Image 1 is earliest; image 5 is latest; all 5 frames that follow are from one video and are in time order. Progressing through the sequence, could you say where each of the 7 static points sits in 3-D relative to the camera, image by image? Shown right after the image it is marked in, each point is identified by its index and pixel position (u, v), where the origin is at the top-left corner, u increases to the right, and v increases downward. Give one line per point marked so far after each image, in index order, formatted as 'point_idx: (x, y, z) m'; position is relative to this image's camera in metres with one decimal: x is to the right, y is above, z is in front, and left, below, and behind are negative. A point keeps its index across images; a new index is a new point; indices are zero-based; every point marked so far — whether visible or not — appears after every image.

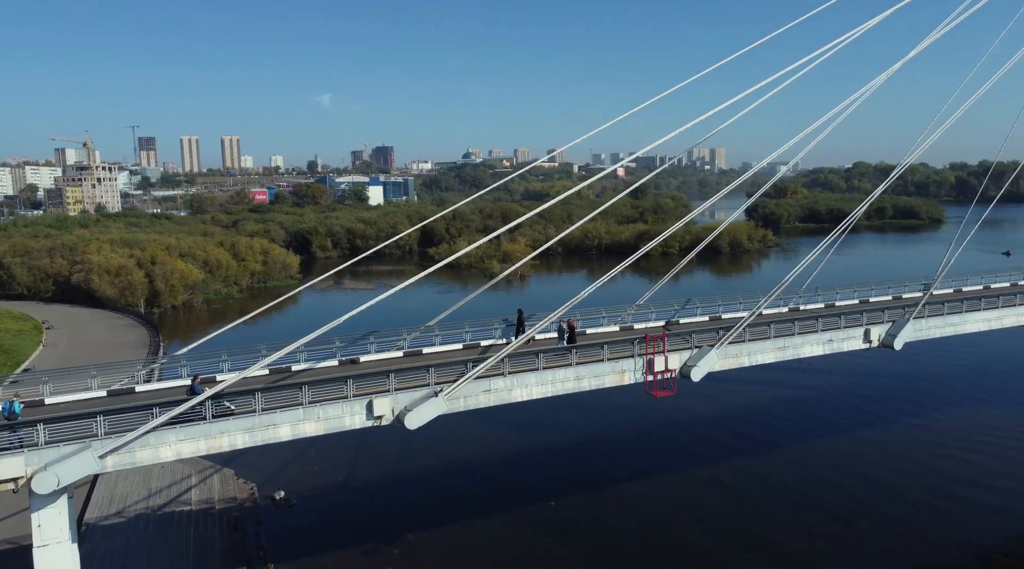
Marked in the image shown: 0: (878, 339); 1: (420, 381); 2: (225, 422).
0: (+6.3, -0.9, +13.7) m
1: (-1.1, -1.2, +10.6) m
2: (-3.3, -1.6, +9.3) m
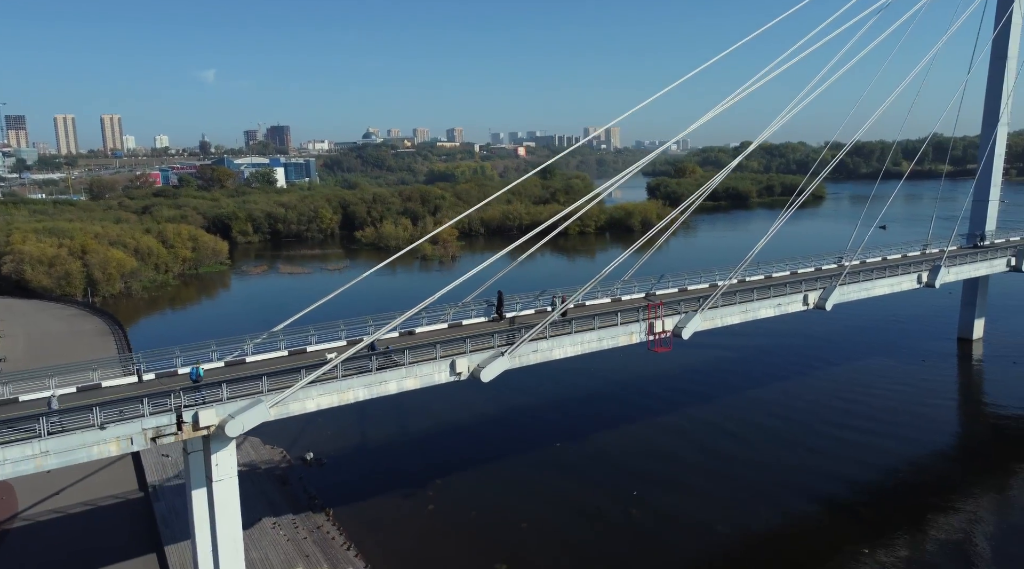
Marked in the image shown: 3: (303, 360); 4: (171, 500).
0: (+6.5, -0.4, +17.4) m
1: (-0.4, -1.0, +13.4) m
2: (-2.4, -1.4, +11.8) m
3: (-3.3, -1.2, +13.0) m
4: (-6.8, -4.3, +16.1) m
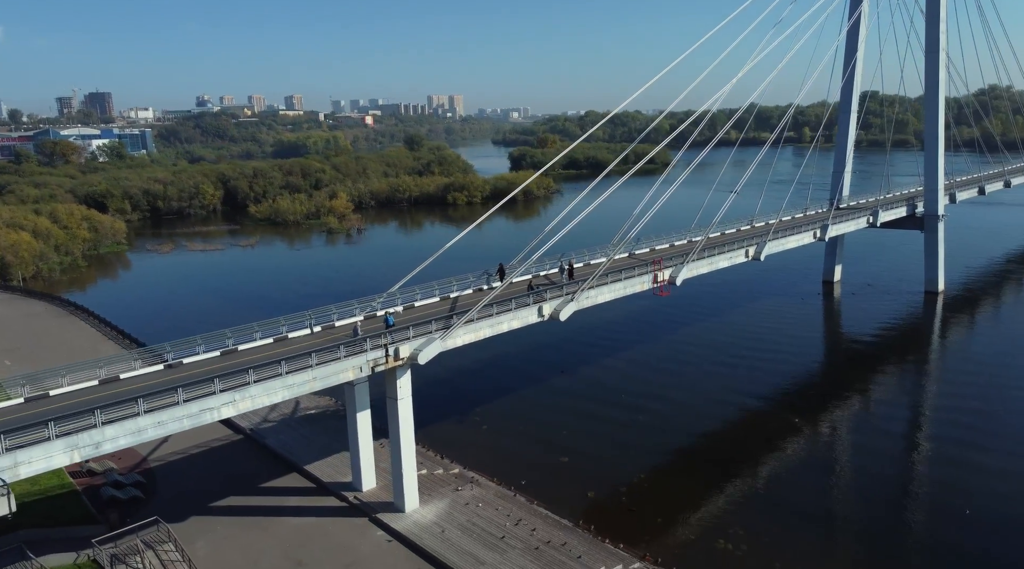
0: (+6.9, +0.9, +23.3) m
1: (+1.0, -0.2, +18.1) m
2: (-0.6, -0.7, +16.2) m
3: (-1.8, -0.6, +17.1) m
4: (-5.7, -3.7, +19.6) m
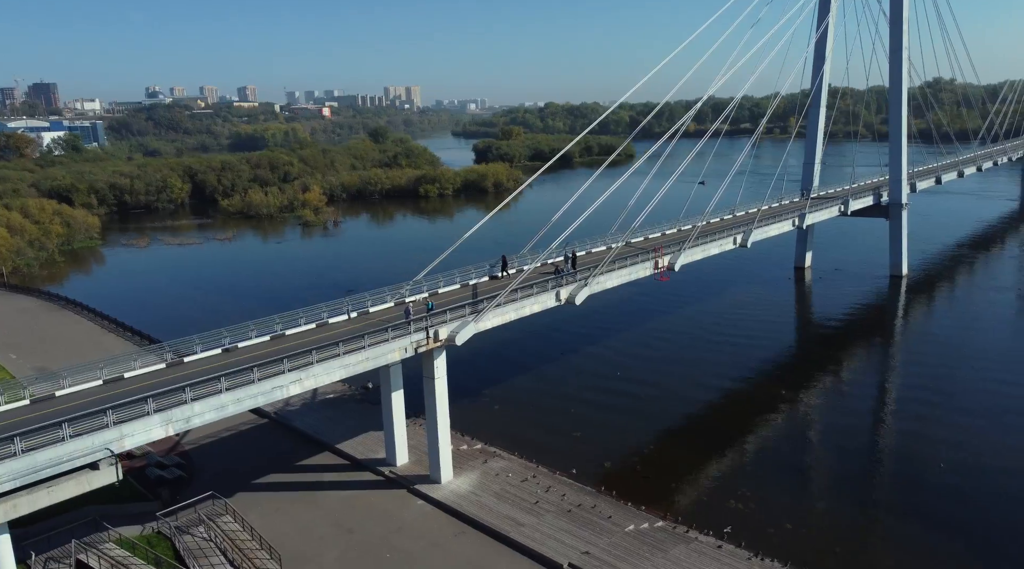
0: (+7.0, +1.3, +24.9) m
1: (+1.4, +0.1, +19.4) m
2: (-0.1, -0.4, +17.4) m
3: (-1.4, -0.3, +18.3) m
4: (-5.4, -3.4, +20.5) m
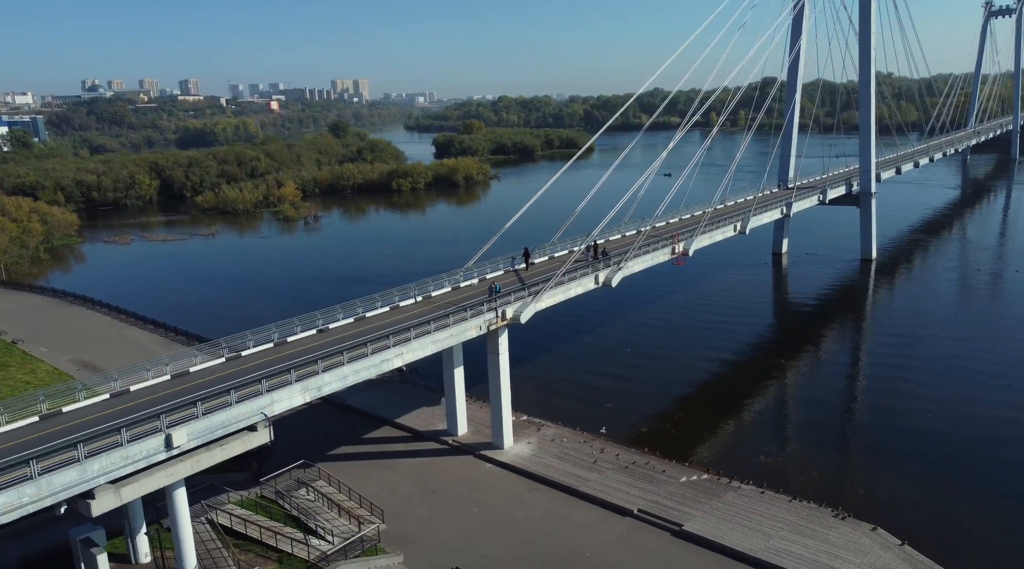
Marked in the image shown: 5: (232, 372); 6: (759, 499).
0: (+7.7, +1.9, +27.2) m
1: (+2.4, +0.6, +21.3) m
2: (+1.0, -0.1, +19.2) m
3: (-0.3, +0.1, +20.0) m
4: (-4.3, -3.1, +22.1) m
5: (-4.9, -1.5, +14.1) m
6: (+4.9, -4.3, +16.0) m
